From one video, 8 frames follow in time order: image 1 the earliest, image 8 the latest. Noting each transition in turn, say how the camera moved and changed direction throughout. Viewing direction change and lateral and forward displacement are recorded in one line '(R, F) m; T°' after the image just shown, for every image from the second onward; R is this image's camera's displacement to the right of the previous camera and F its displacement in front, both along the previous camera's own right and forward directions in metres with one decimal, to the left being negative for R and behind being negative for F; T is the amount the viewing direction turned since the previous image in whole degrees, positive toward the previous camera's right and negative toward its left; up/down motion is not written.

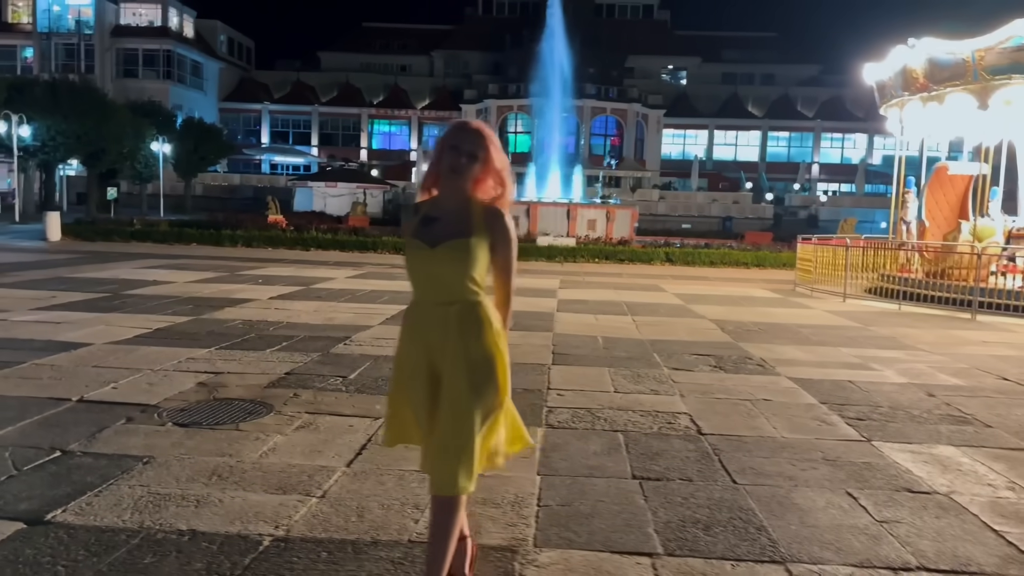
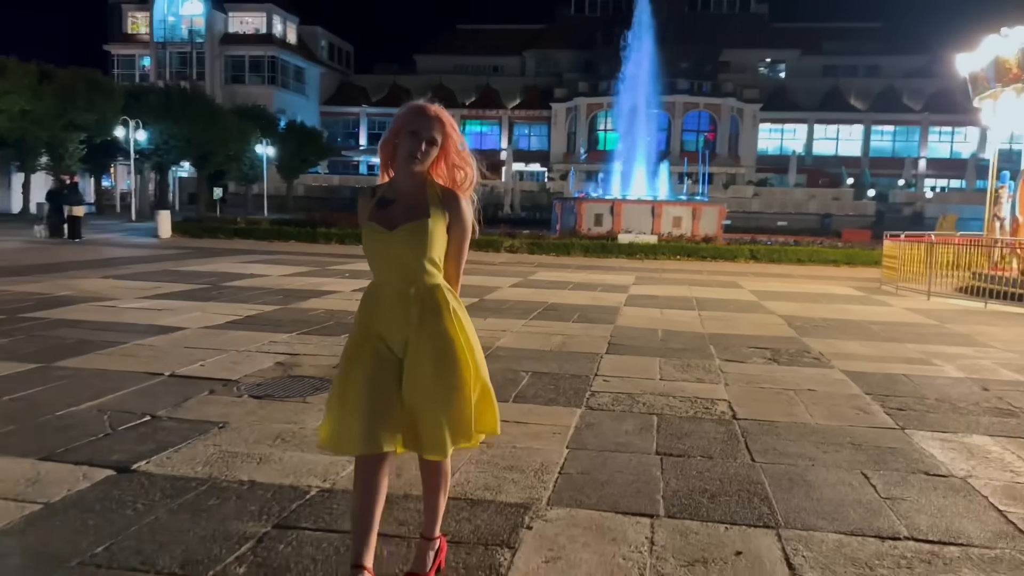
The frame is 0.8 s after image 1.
(+0.4, -0.4) m; -6°
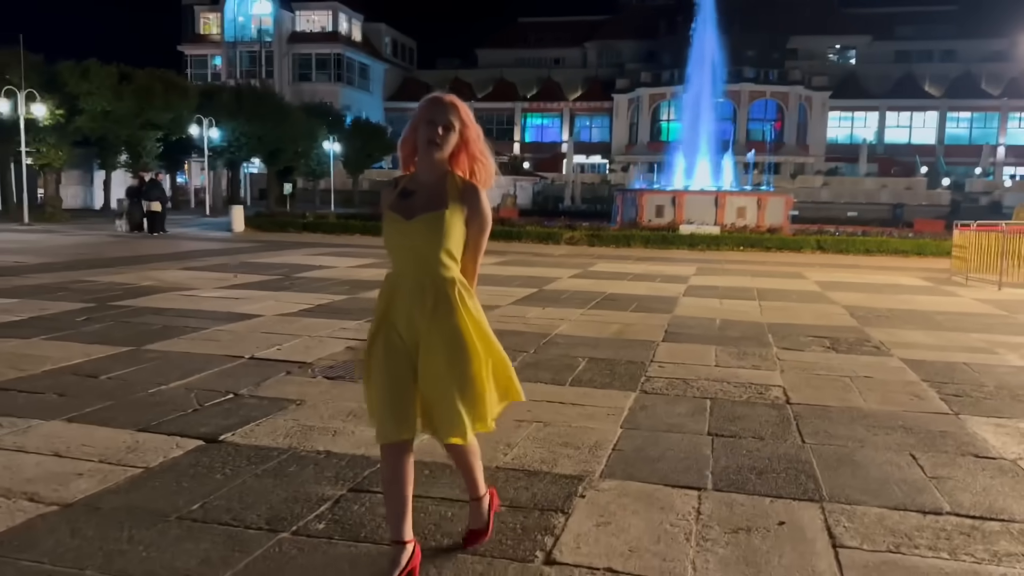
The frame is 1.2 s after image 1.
(0.0, -0.3) m; -4°
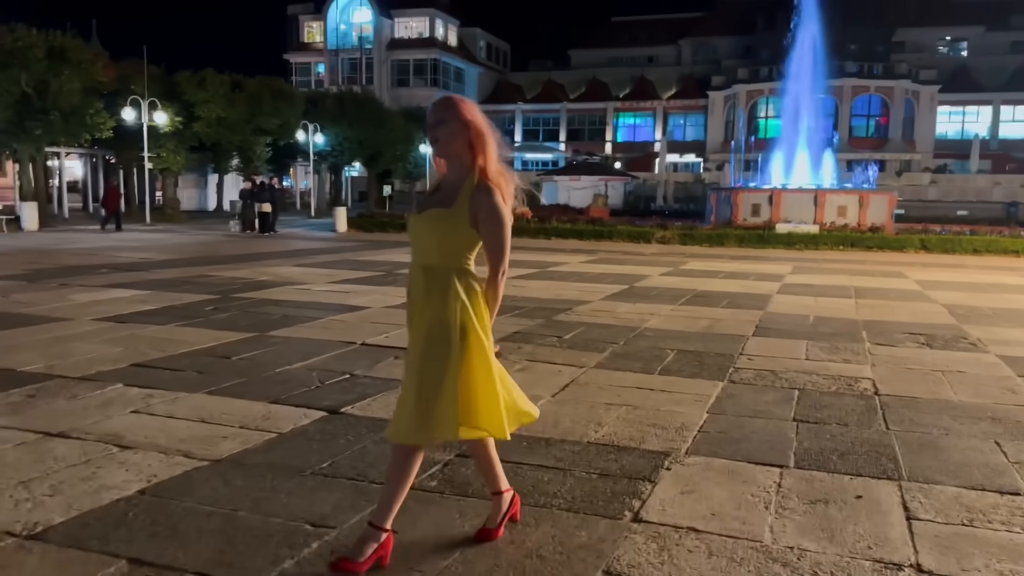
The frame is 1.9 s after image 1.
(0.0, -0.4) m; -6°
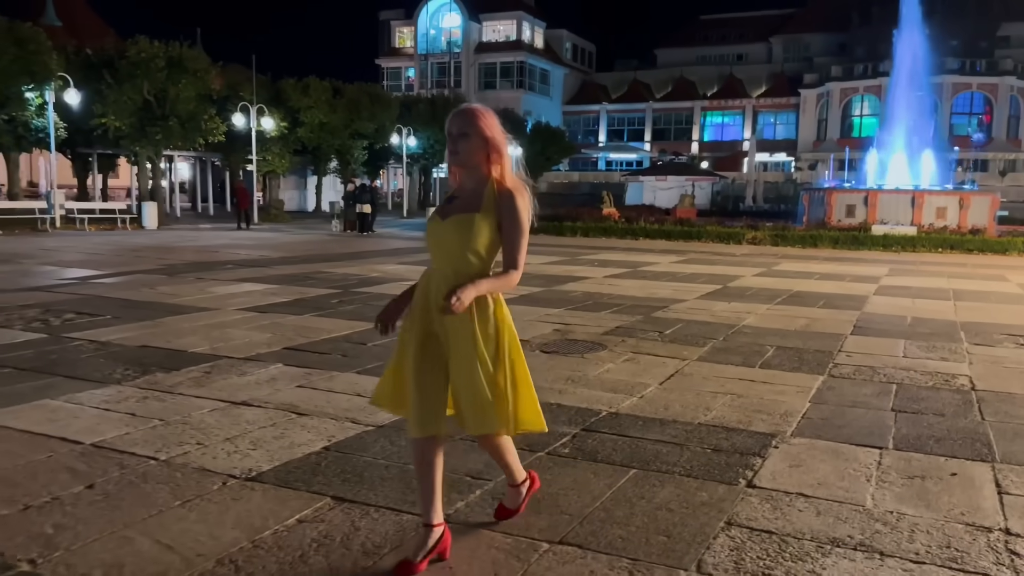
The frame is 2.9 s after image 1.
(-0.2, -0.6) m; -6°
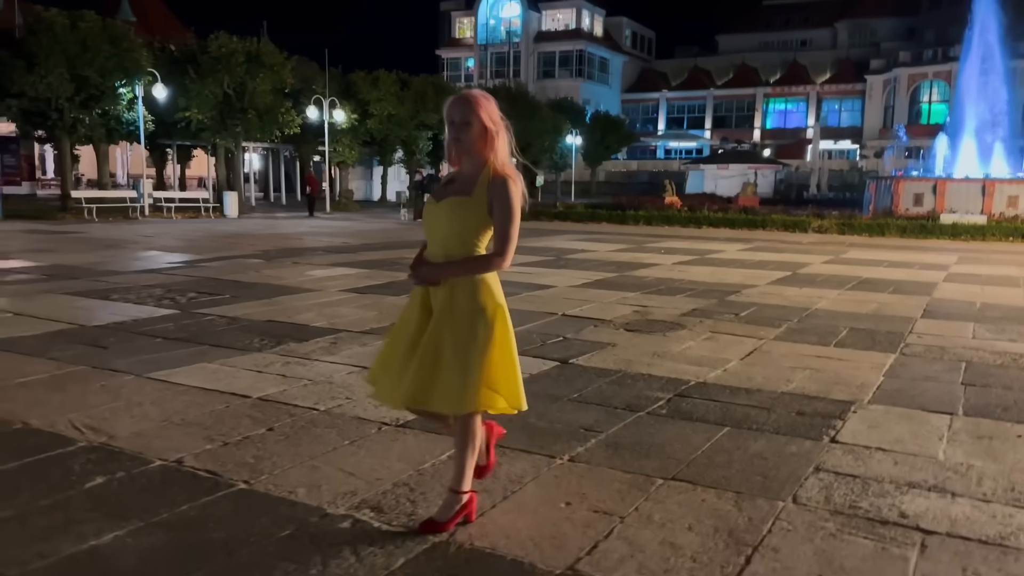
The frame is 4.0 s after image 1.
(-0.3, -0.6) m; -4°
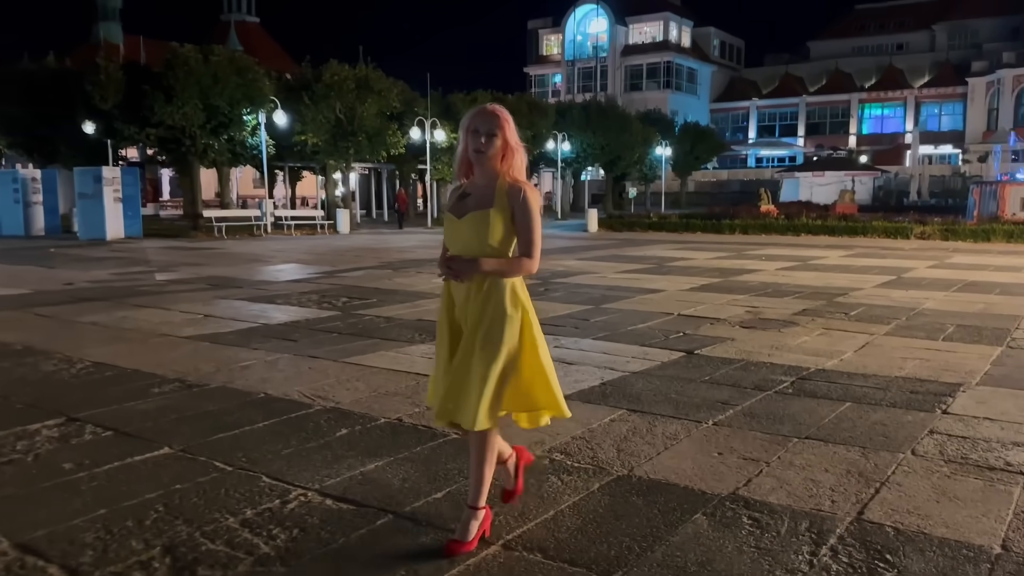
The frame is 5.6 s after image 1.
(-0.4, -0.9) m; -6°
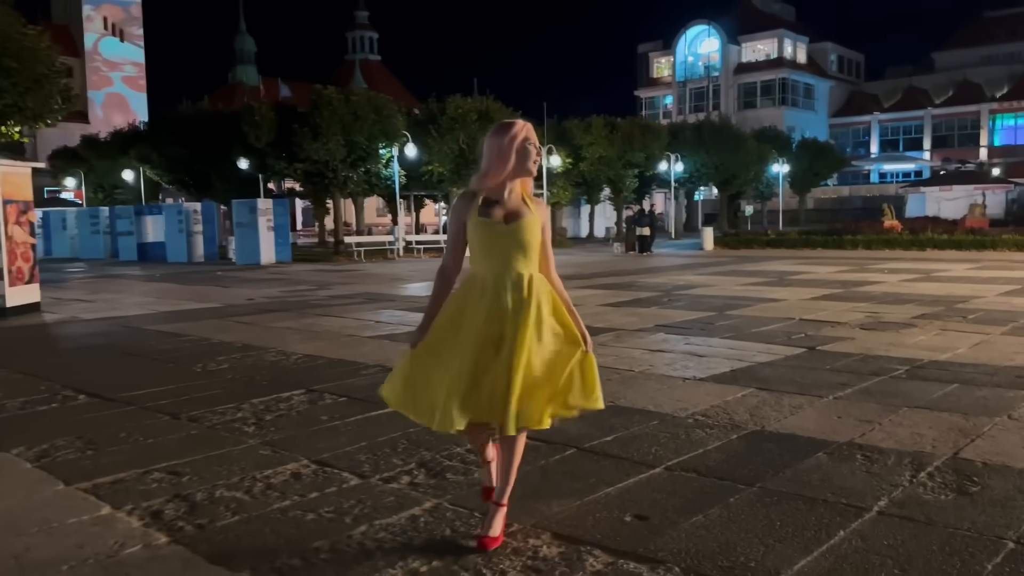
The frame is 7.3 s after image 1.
(-0.3, -1.2) m; -8°
